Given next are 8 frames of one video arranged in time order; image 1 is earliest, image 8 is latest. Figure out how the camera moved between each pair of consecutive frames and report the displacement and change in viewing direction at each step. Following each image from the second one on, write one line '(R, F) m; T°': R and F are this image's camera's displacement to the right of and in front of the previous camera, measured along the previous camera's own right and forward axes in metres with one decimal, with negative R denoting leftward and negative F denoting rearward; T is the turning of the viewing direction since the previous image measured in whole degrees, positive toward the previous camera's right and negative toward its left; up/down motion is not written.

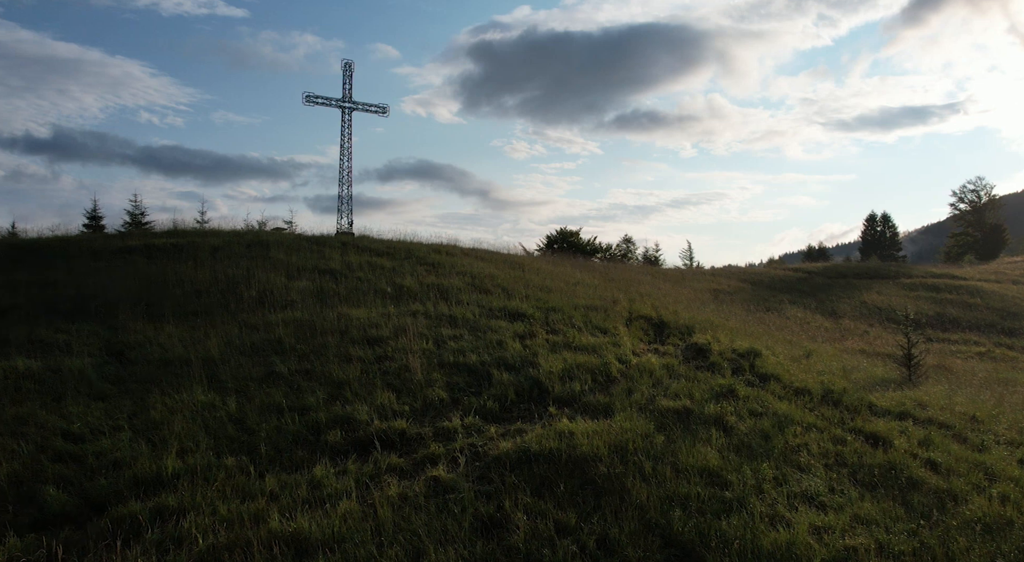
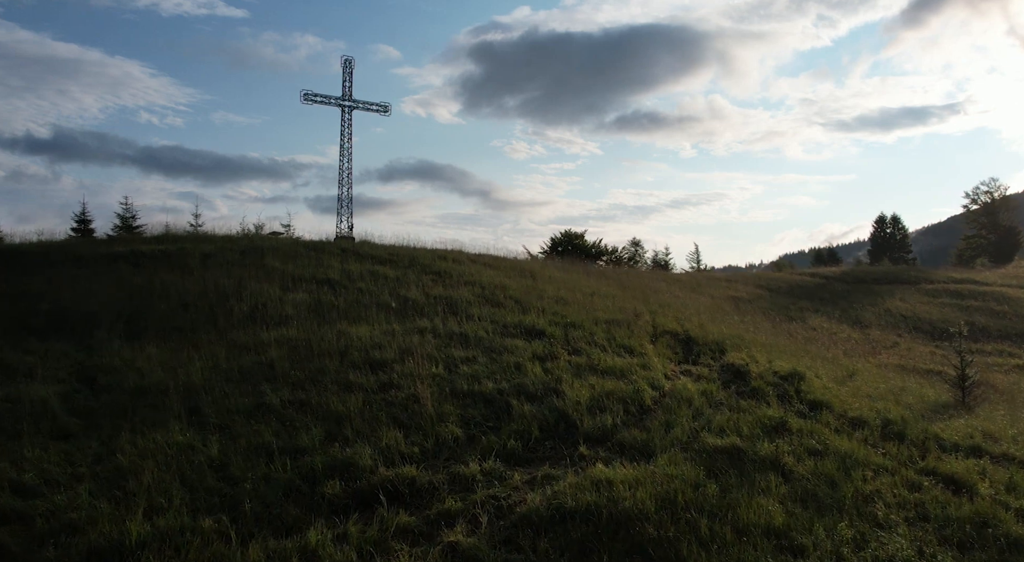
(-0.3, +1.4) m; 0°
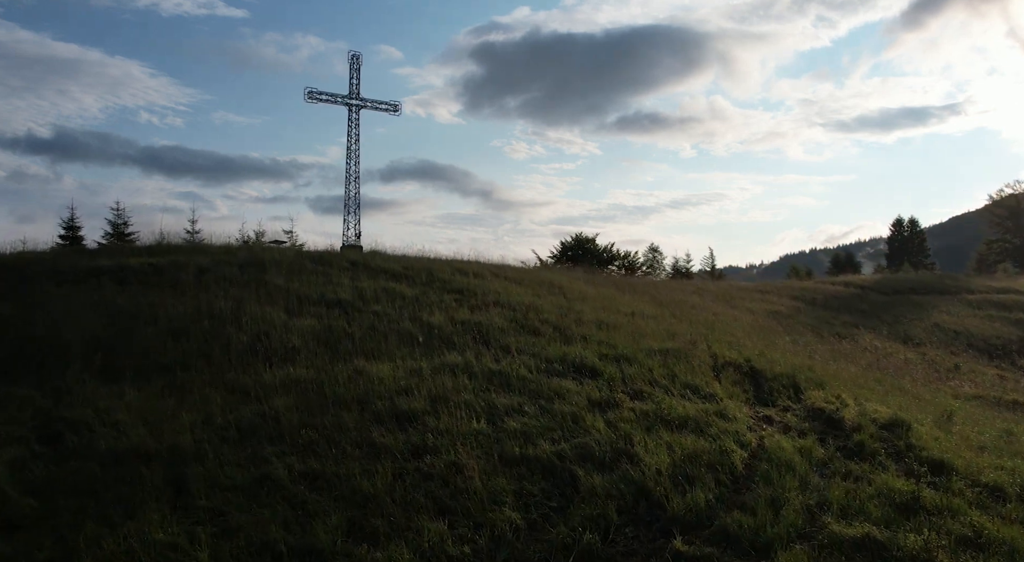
(-0.6, +2.0) m; 0°
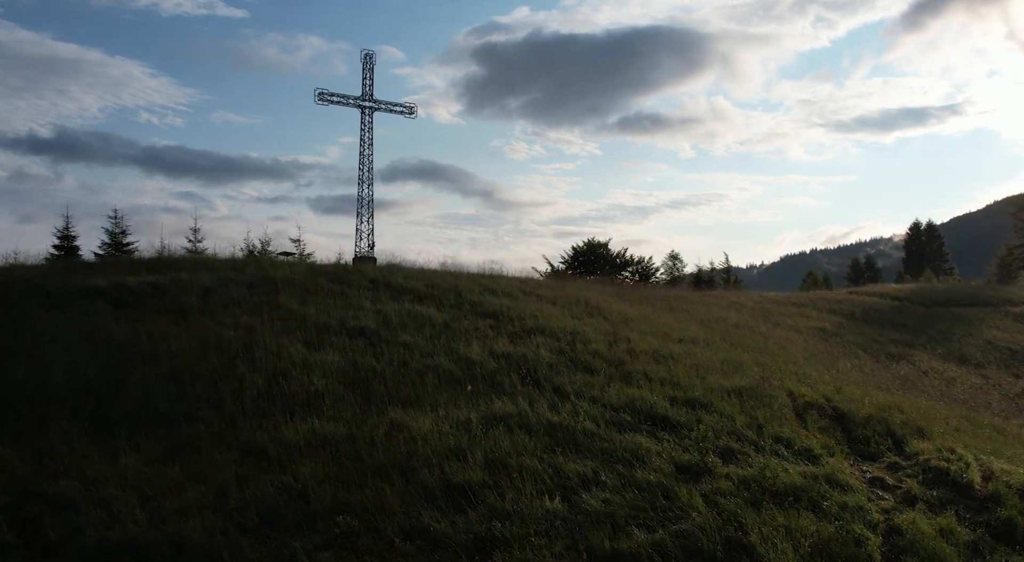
(-0.7, +1.7) m; 0°
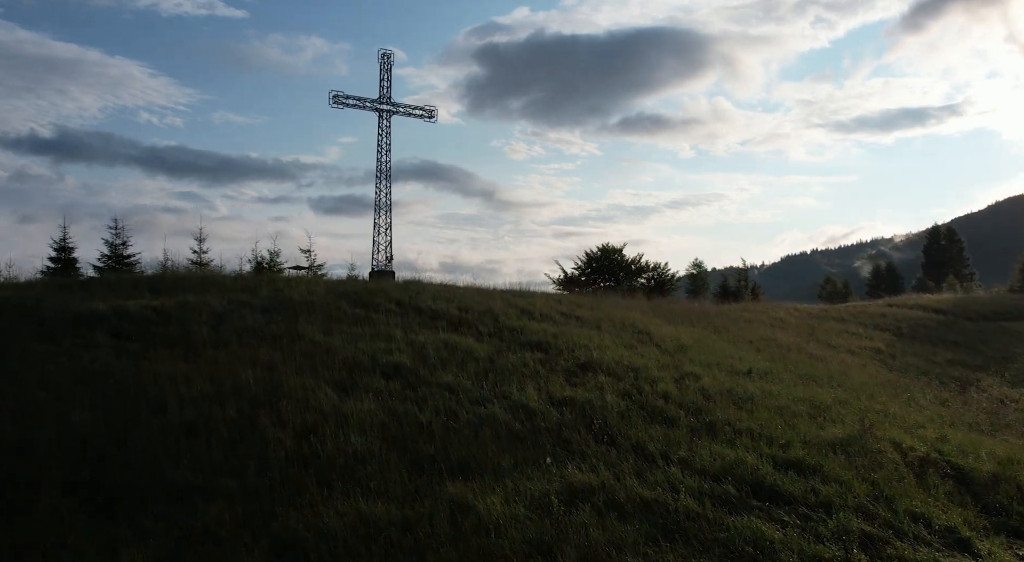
(-0.8, +1.7) m; 0°
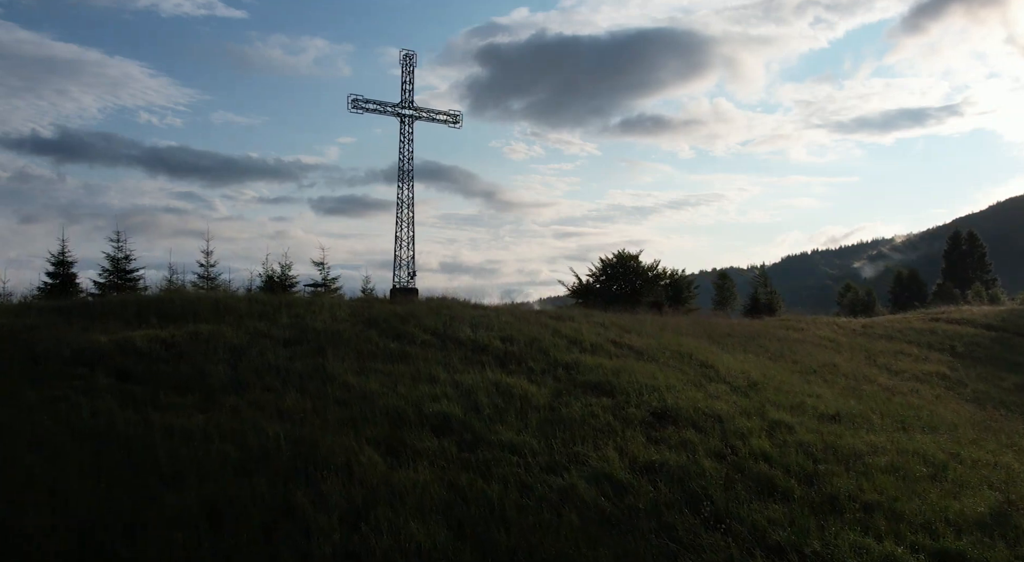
(-0.8, +1.7) m; 0°
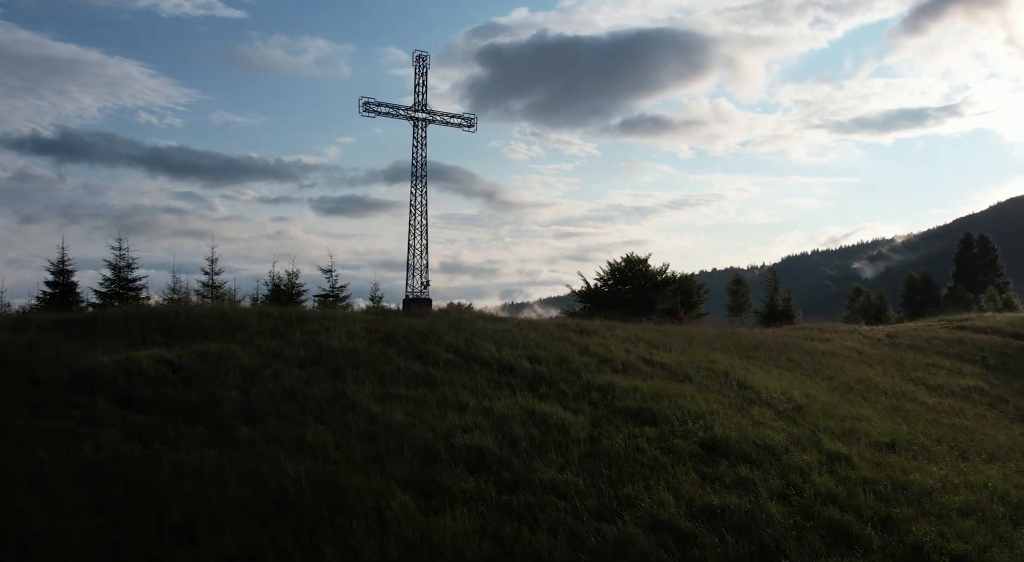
(-0.5, +0.9) m; 0°
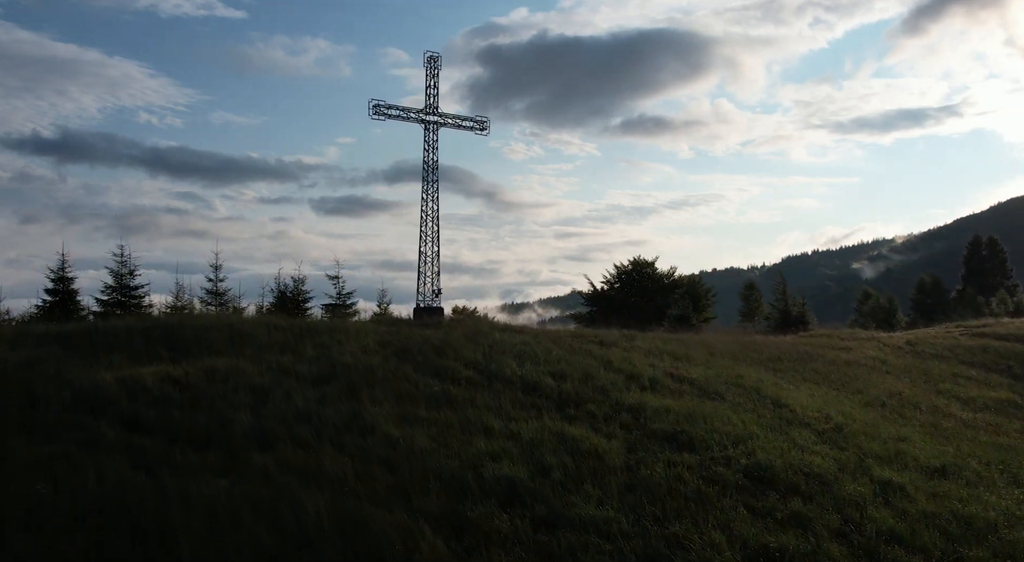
(-0.4, +0.7) m; 0°
